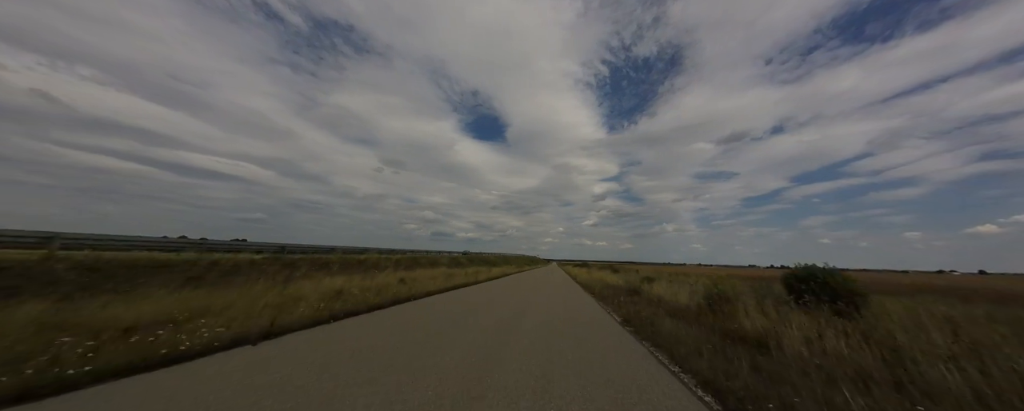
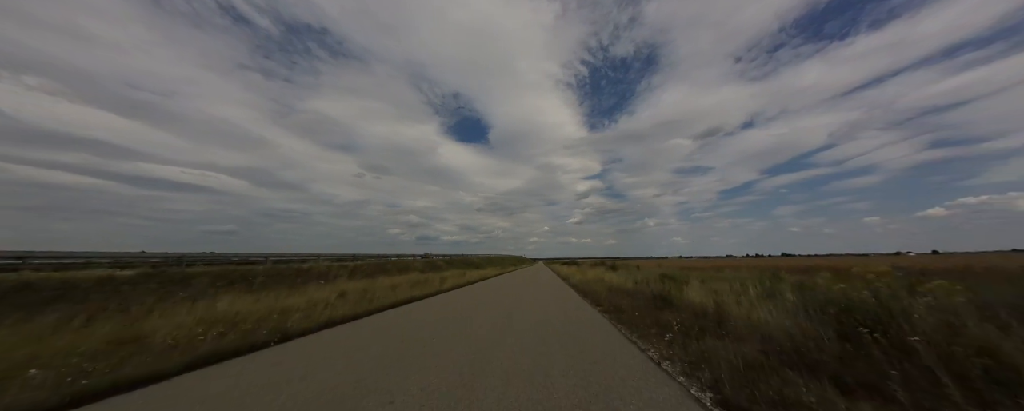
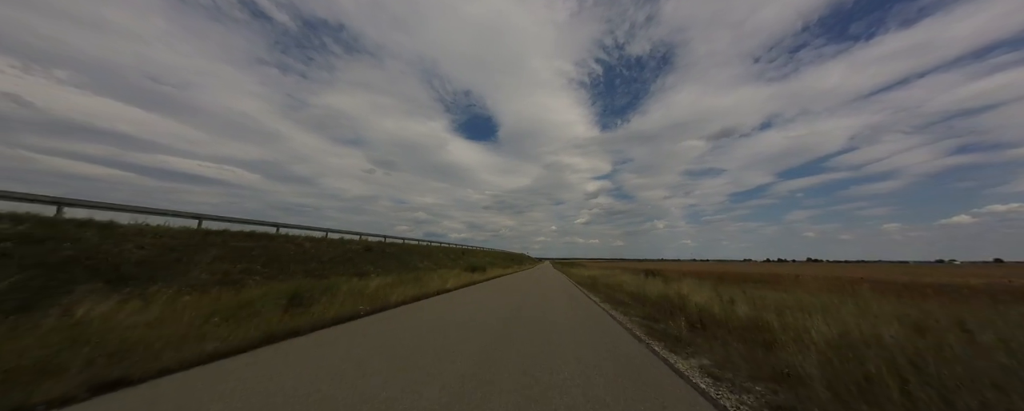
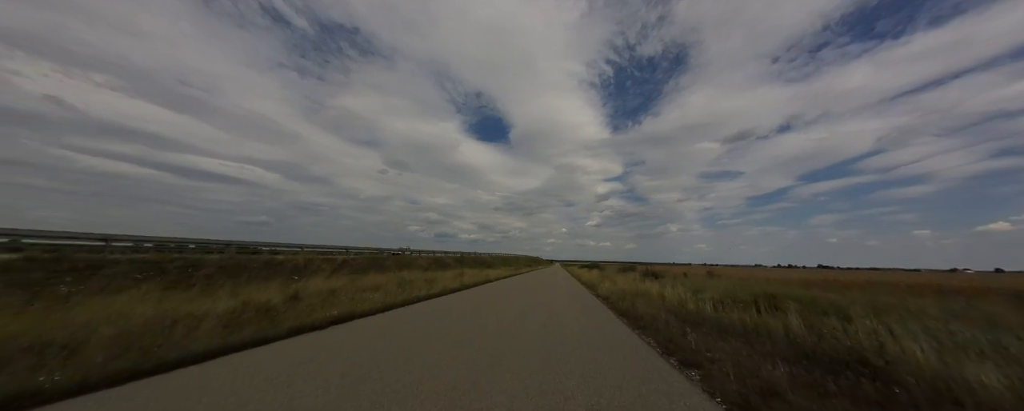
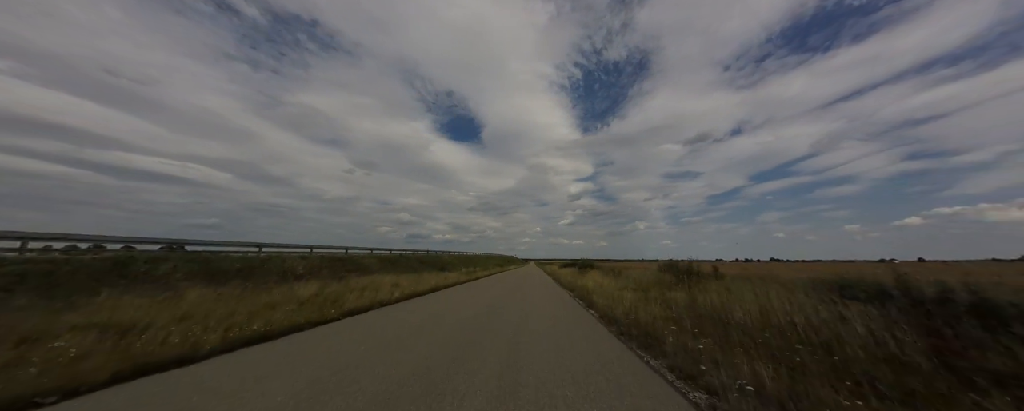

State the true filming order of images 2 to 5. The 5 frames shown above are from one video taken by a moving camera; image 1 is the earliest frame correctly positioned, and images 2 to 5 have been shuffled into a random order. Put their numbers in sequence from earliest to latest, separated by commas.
2, 4, 5, 3
